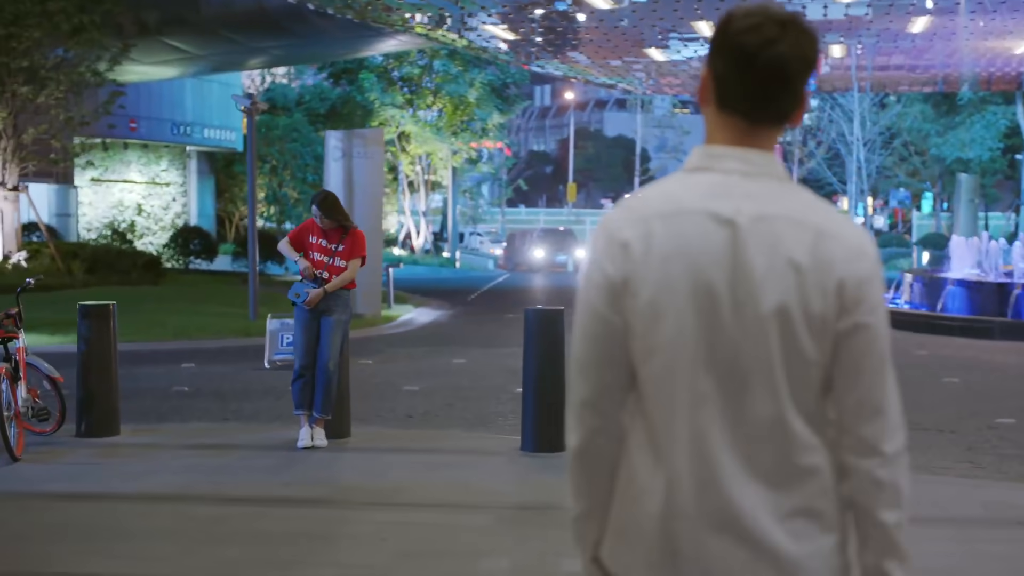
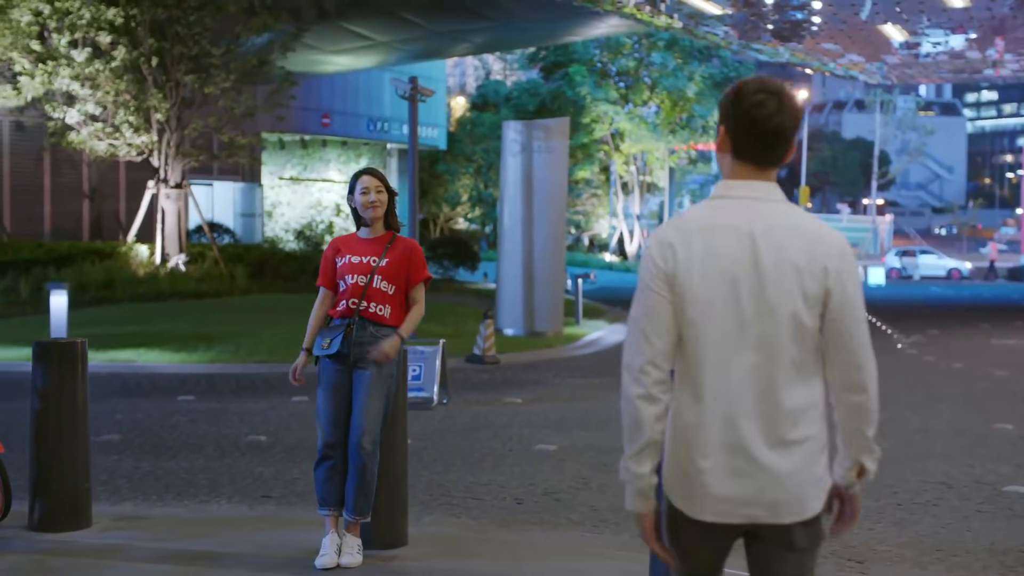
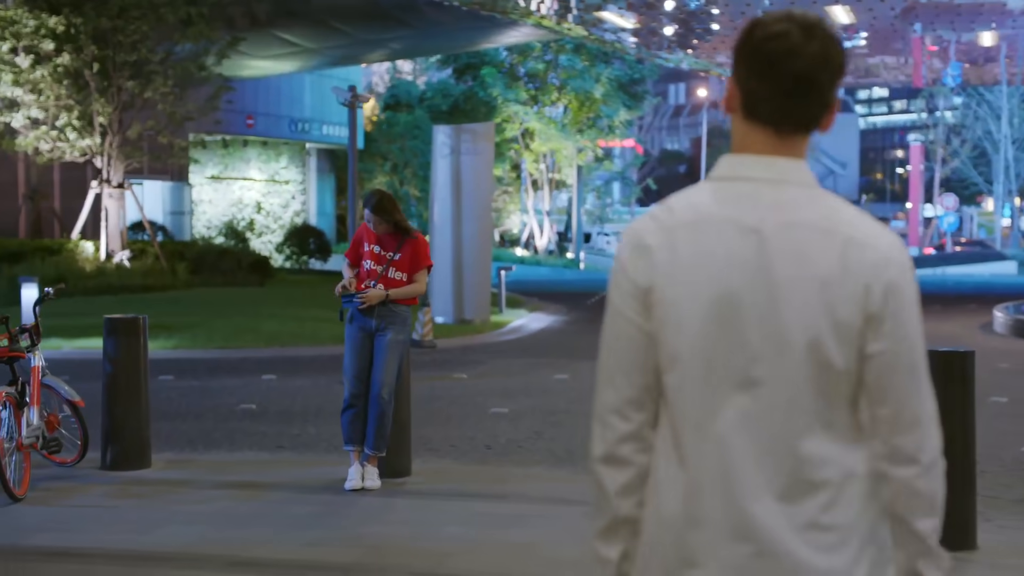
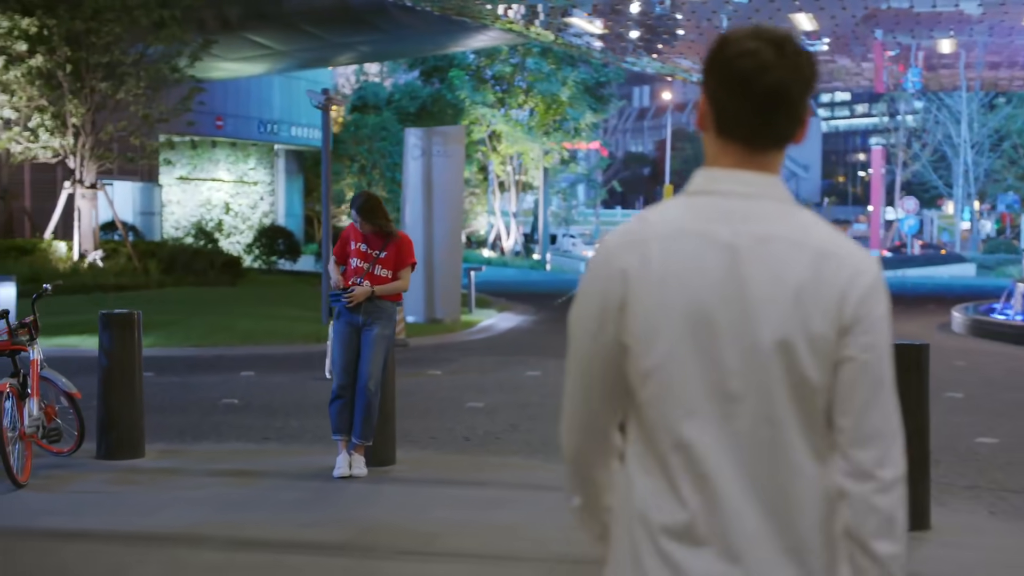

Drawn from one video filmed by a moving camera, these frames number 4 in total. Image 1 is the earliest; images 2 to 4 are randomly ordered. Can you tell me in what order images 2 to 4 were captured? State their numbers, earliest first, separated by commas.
4, 3, 2
